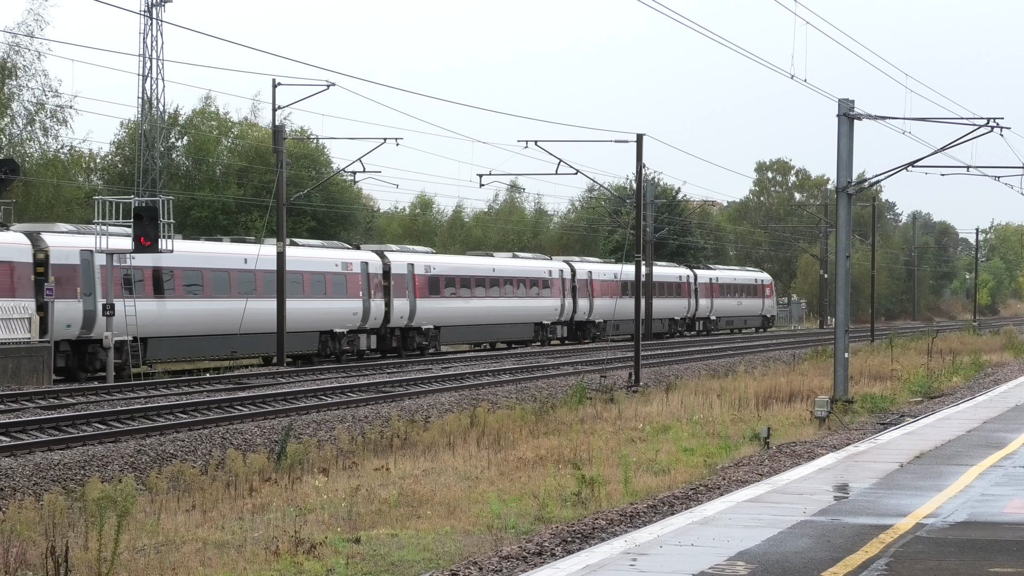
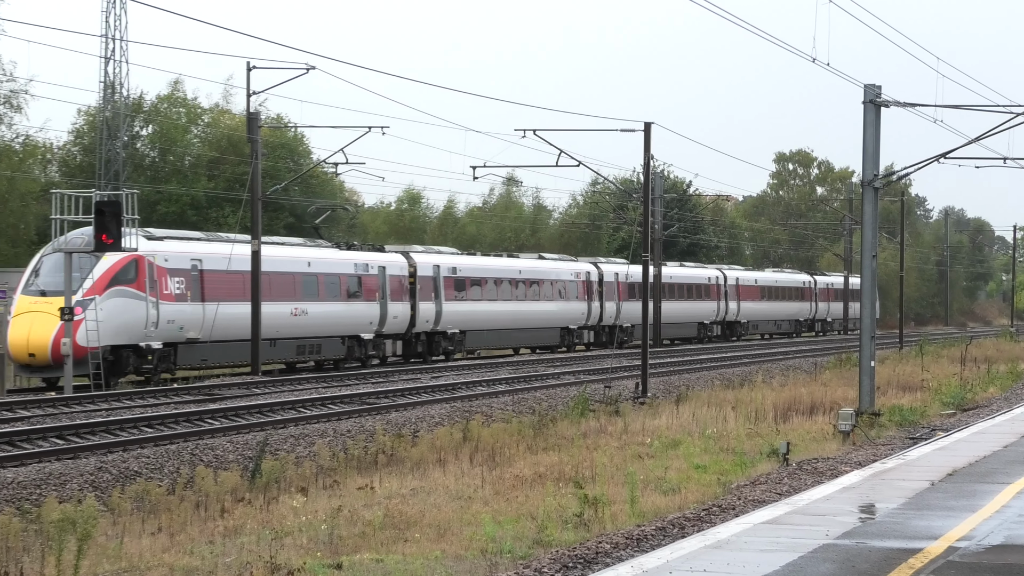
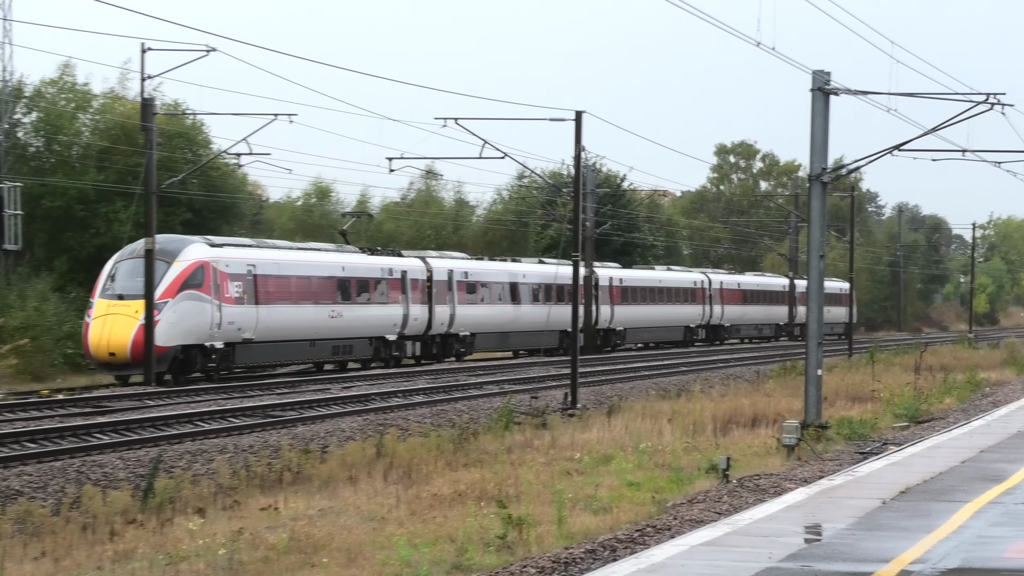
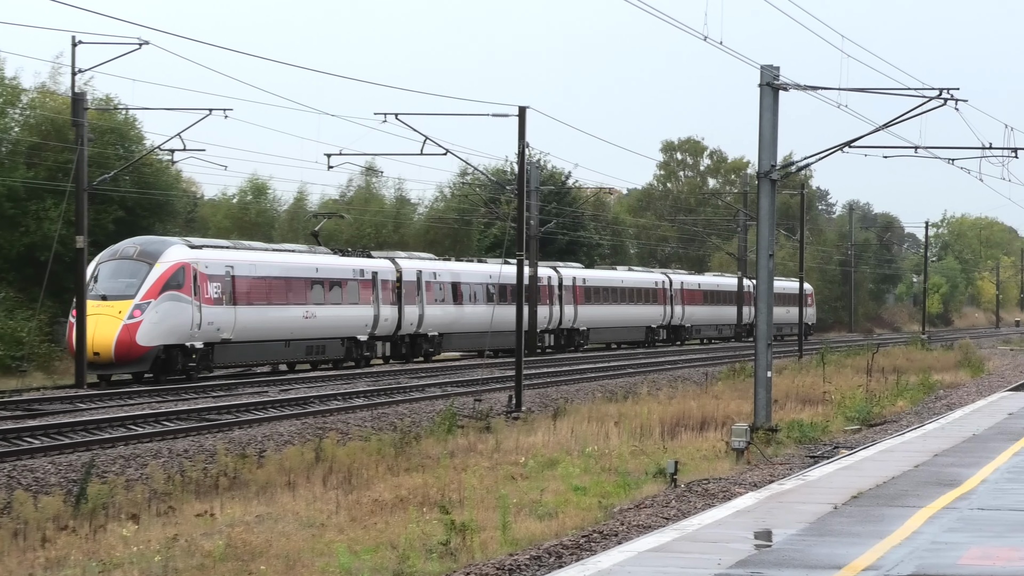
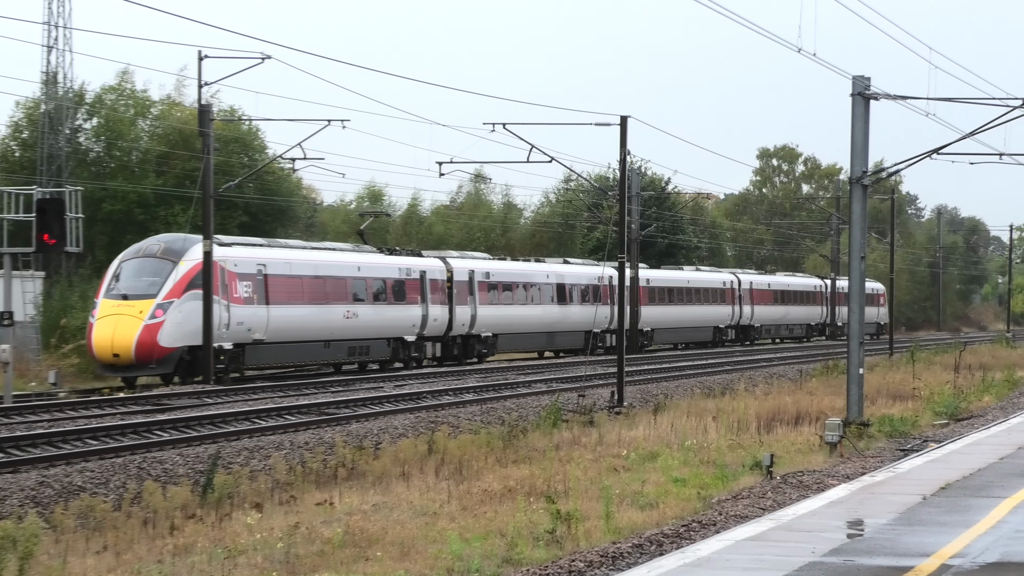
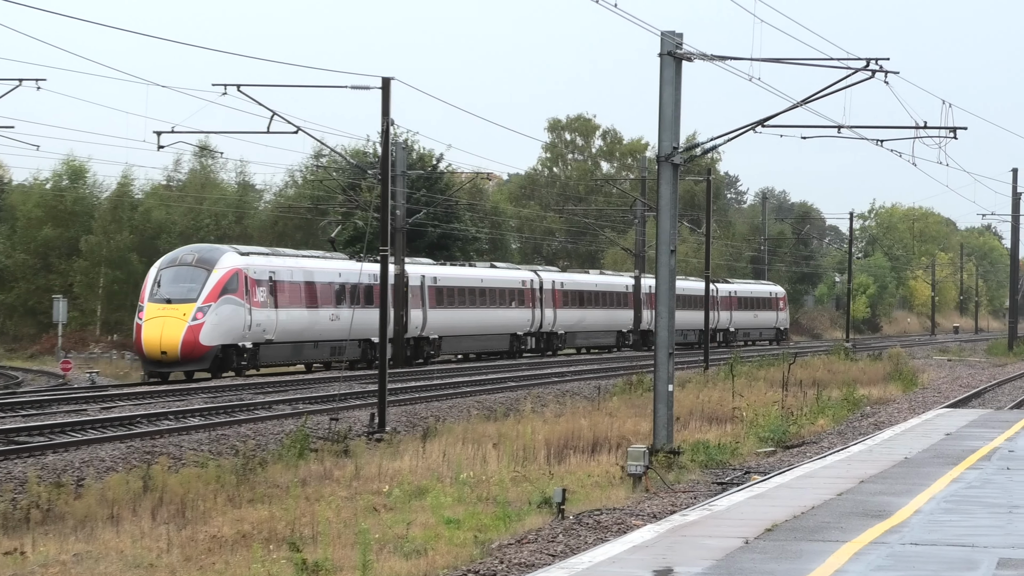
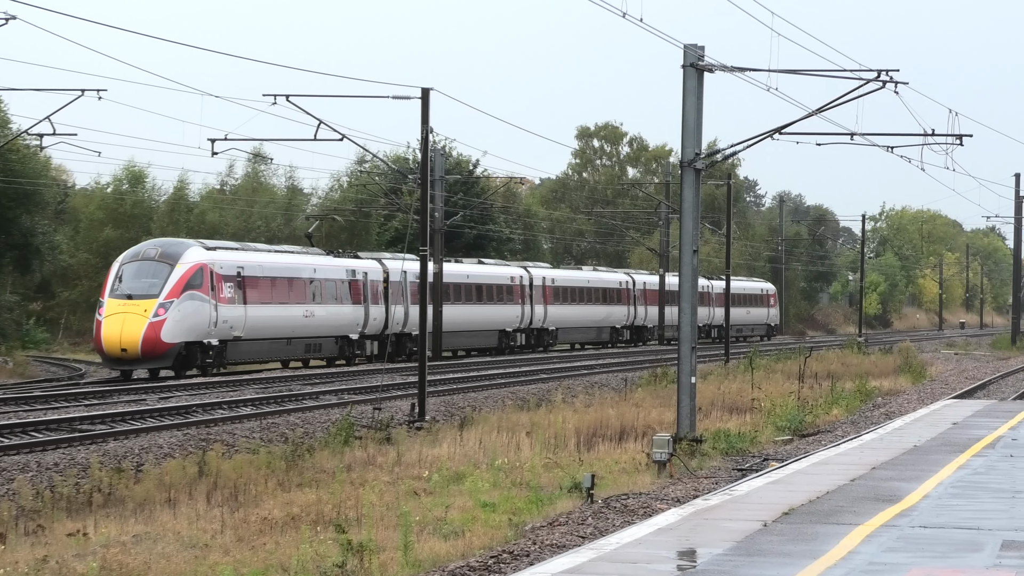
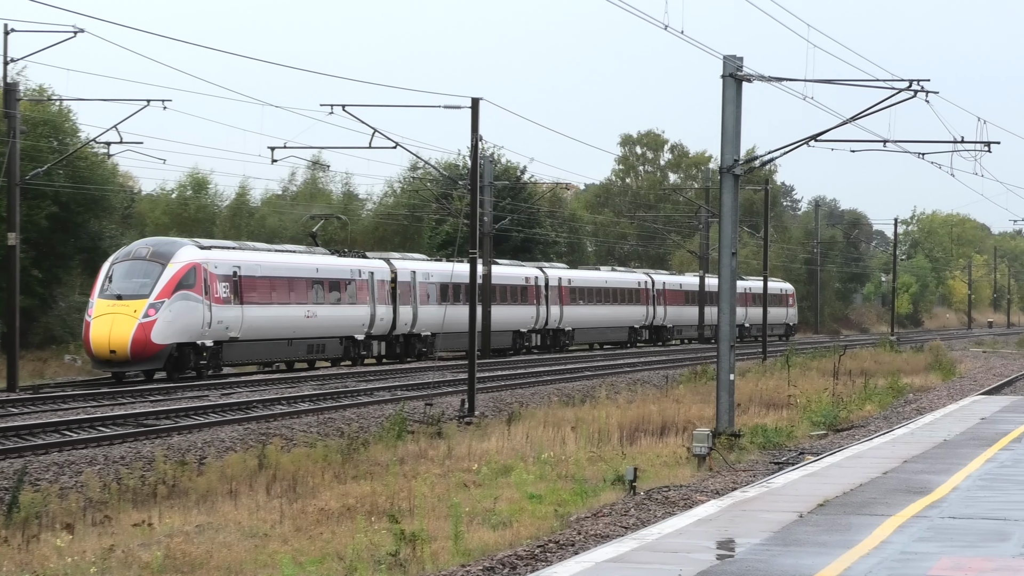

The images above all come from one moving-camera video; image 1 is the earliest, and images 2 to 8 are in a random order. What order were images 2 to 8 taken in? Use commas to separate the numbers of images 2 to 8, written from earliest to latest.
2, 5, 3, 4, 8, 7, 6
